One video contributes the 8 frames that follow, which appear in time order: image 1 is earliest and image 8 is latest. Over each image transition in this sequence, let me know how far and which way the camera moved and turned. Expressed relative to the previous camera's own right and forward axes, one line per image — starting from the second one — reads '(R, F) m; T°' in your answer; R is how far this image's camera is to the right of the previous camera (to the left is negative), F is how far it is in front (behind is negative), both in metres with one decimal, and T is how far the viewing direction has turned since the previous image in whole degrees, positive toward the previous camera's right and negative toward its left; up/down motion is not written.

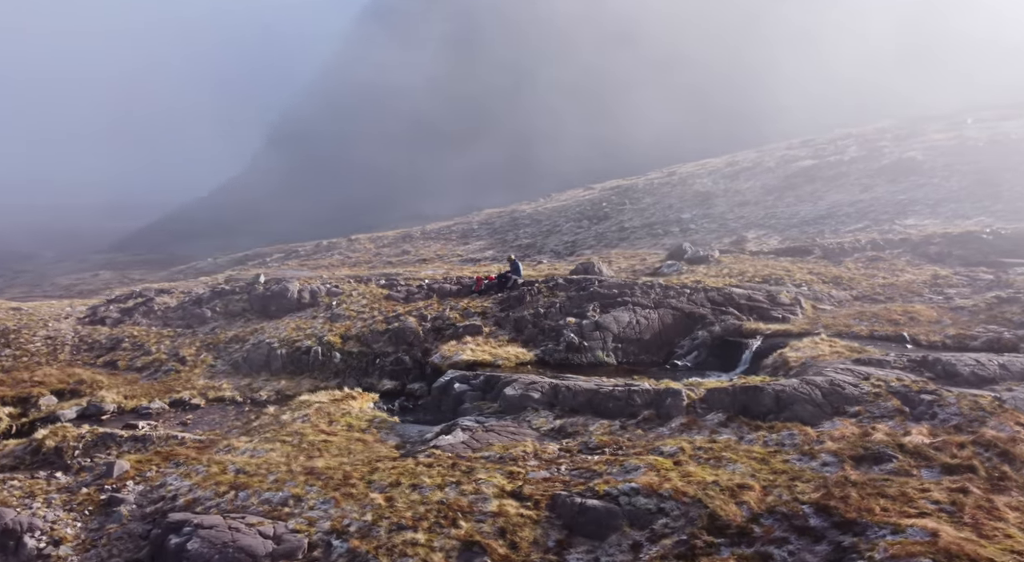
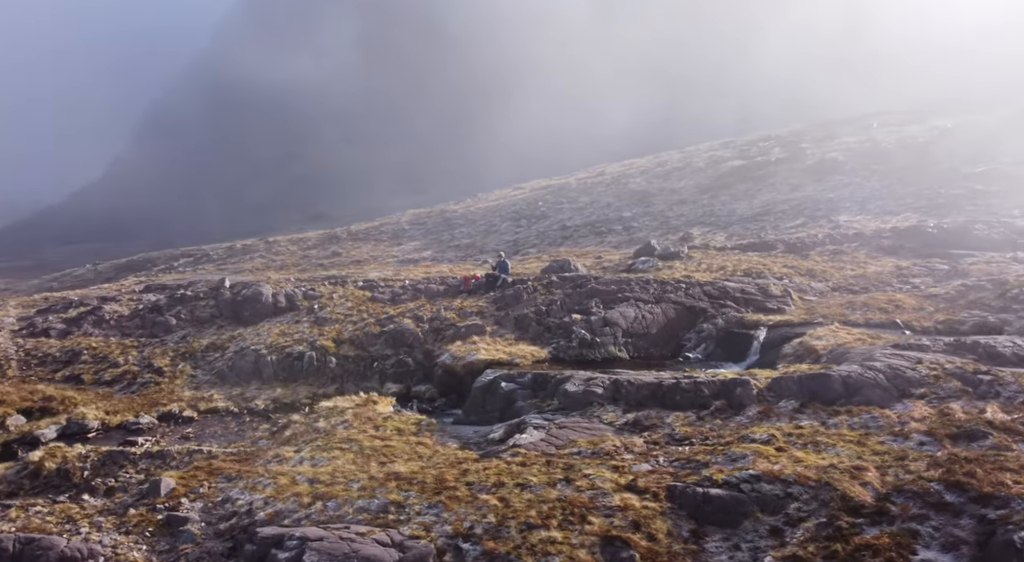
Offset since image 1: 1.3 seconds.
(-6.2, +0.4) m; +8°
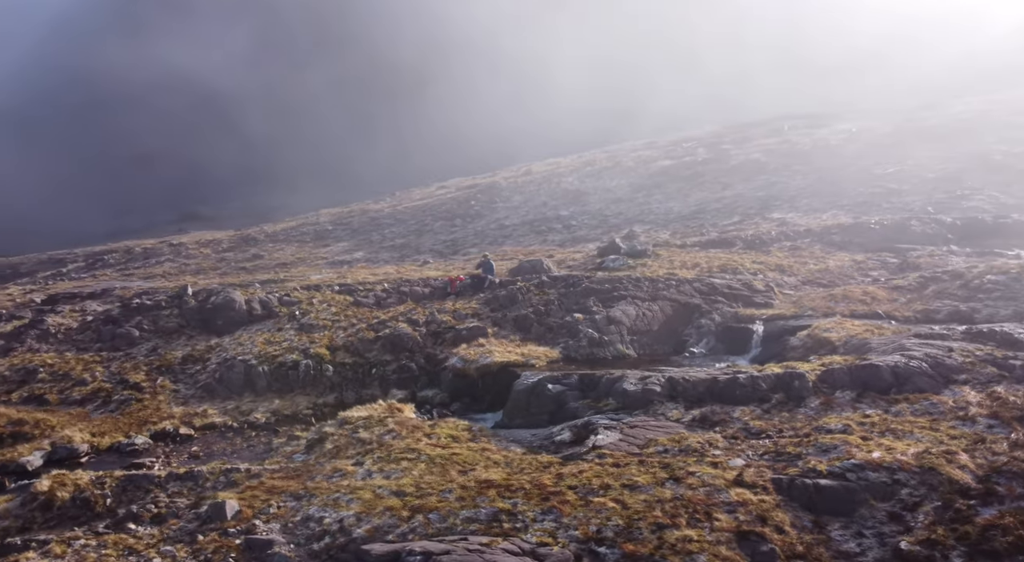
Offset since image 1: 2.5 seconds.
(-6.4, +0.5) m; +9°
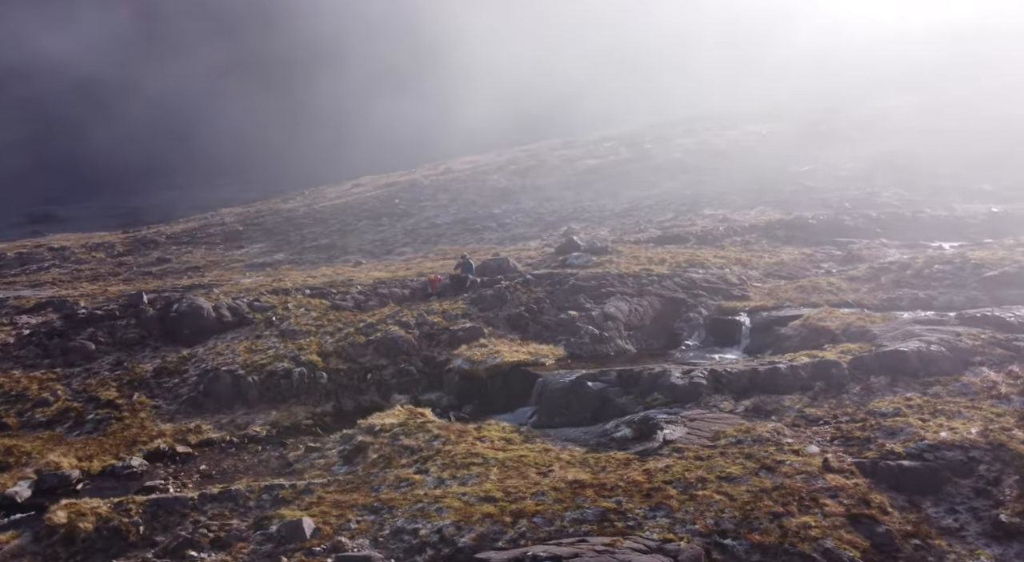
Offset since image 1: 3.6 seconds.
(-6.5, +0.8) m; +10°
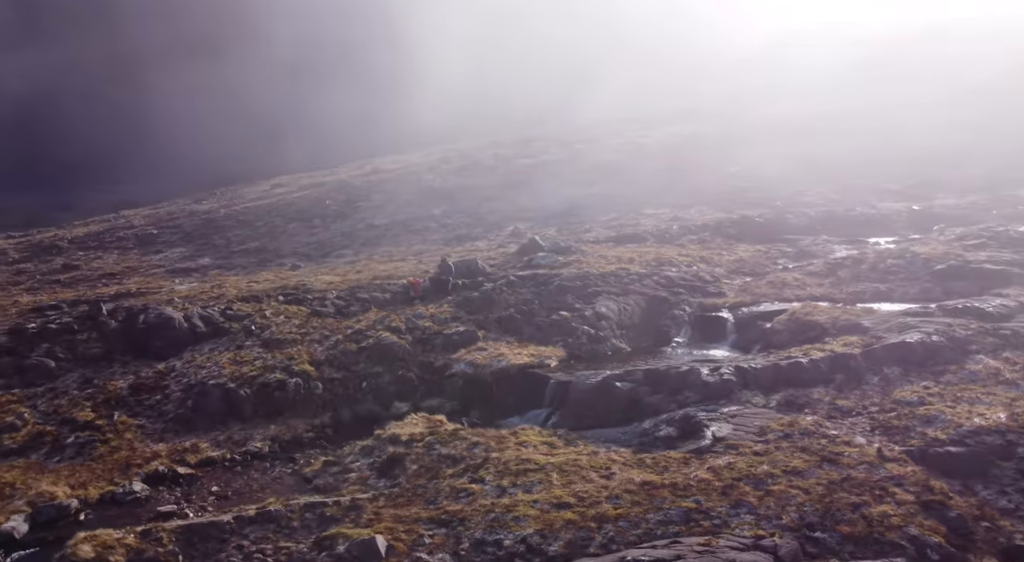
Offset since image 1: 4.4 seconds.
(-5.4, +0.7) m; +8°
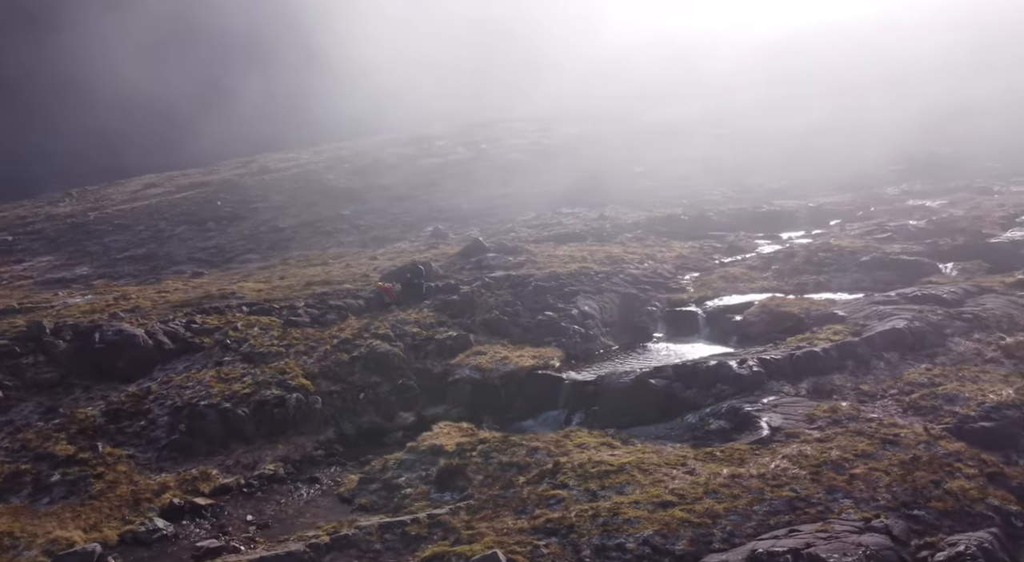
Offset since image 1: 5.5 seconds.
(-7.9, +1.2) m; +12°
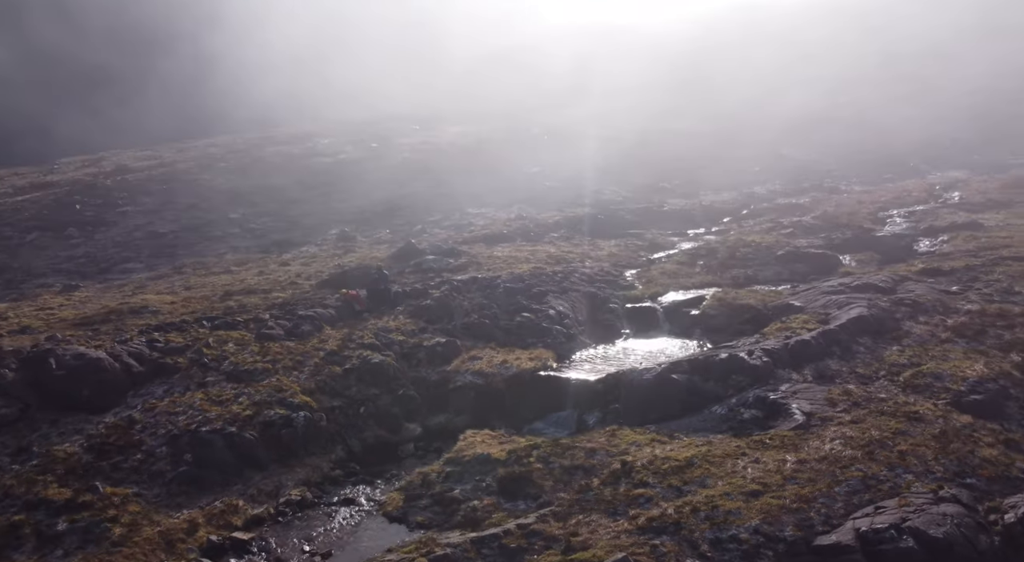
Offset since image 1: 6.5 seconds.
(-8.4, +1.4) m; +14°
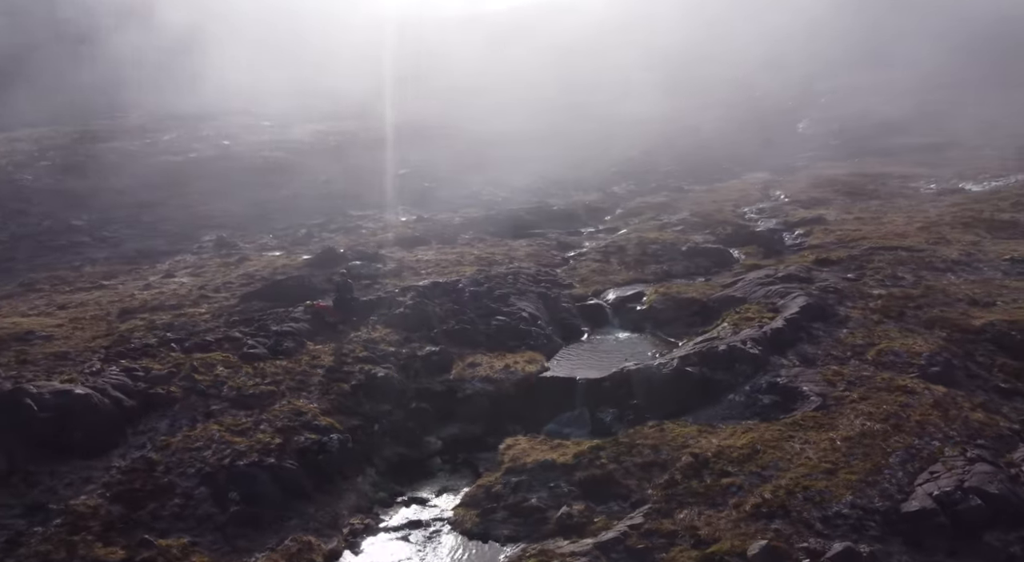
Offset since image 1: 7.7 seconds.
(-10.1, +1.9) m; +16°
